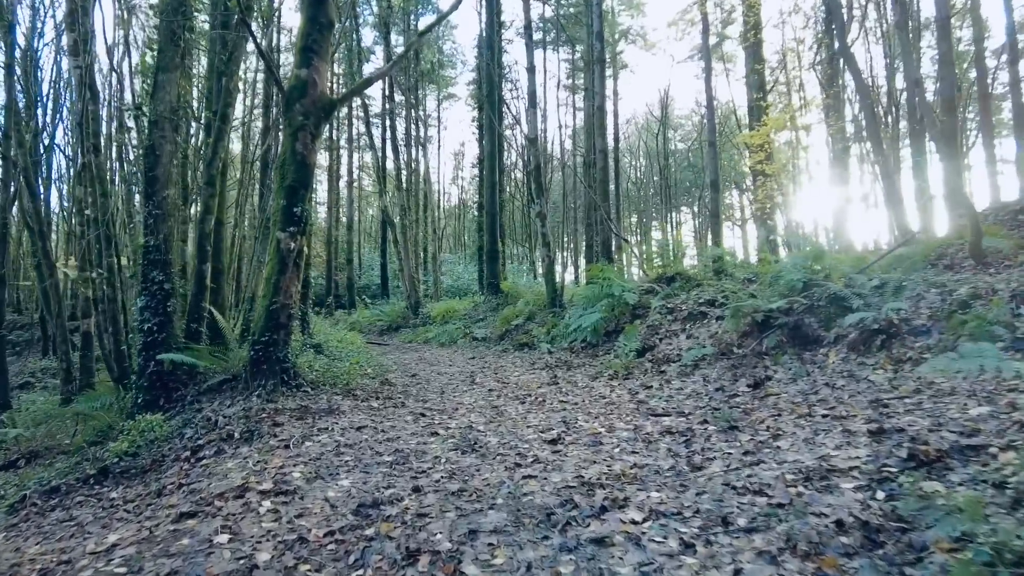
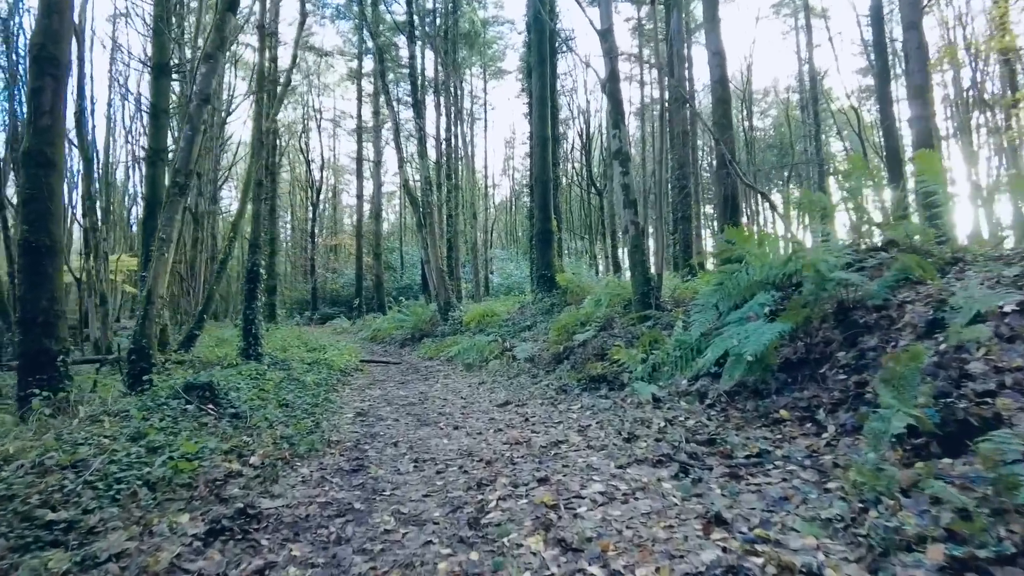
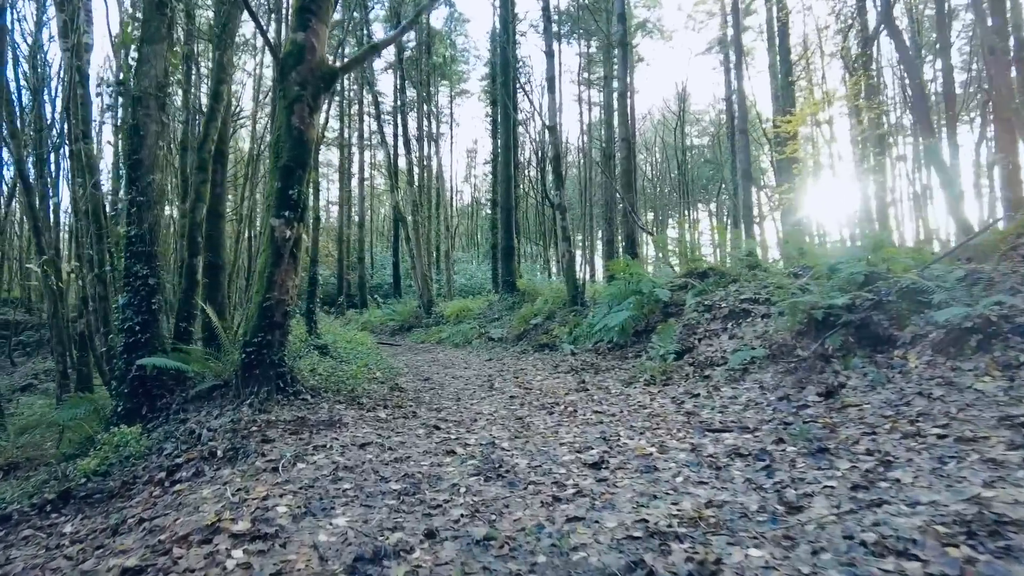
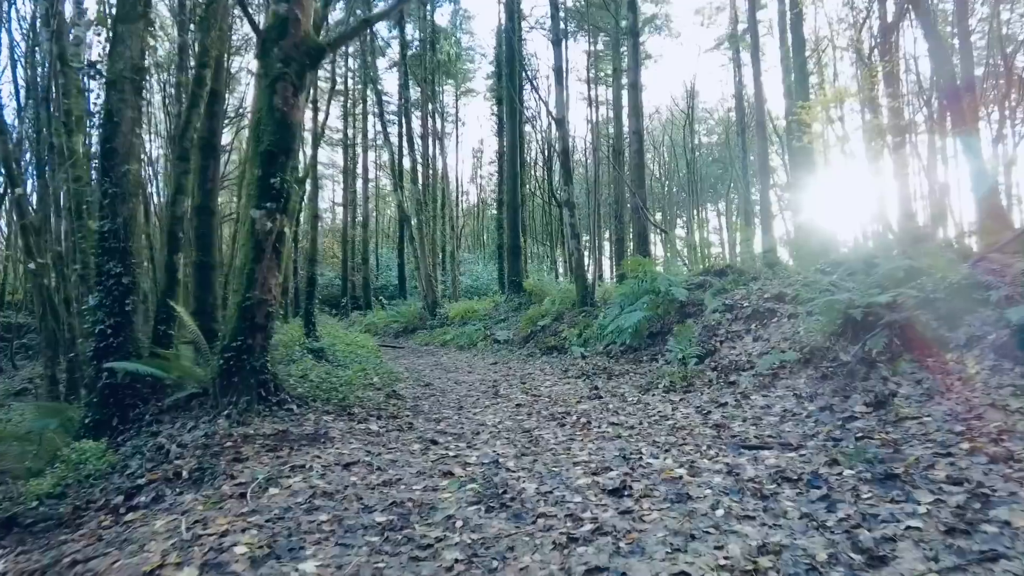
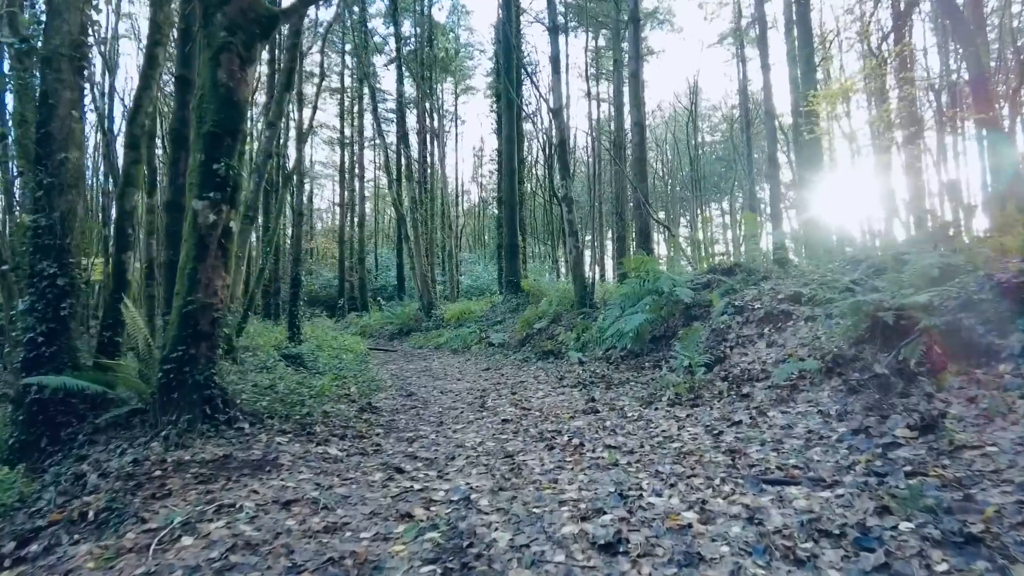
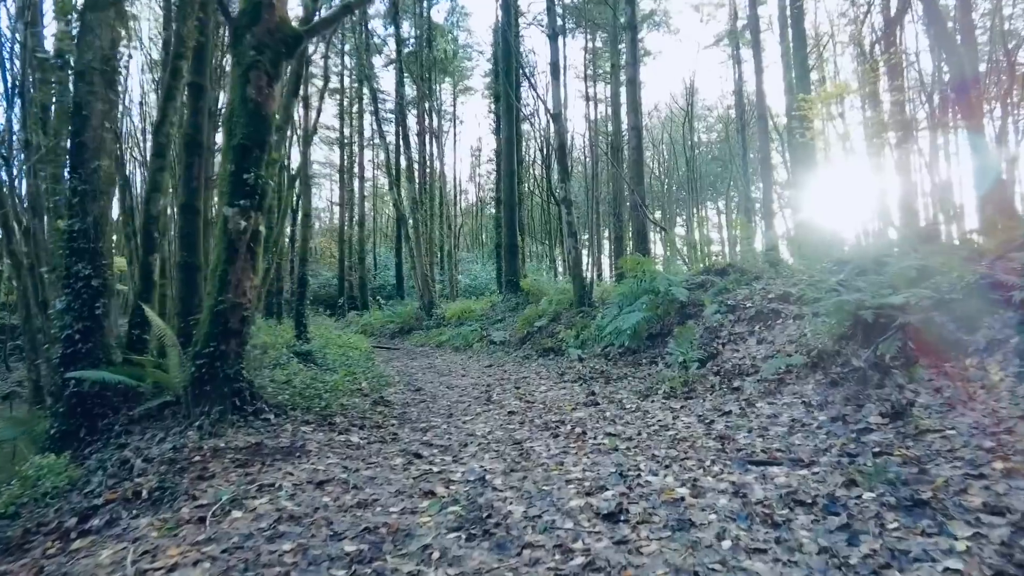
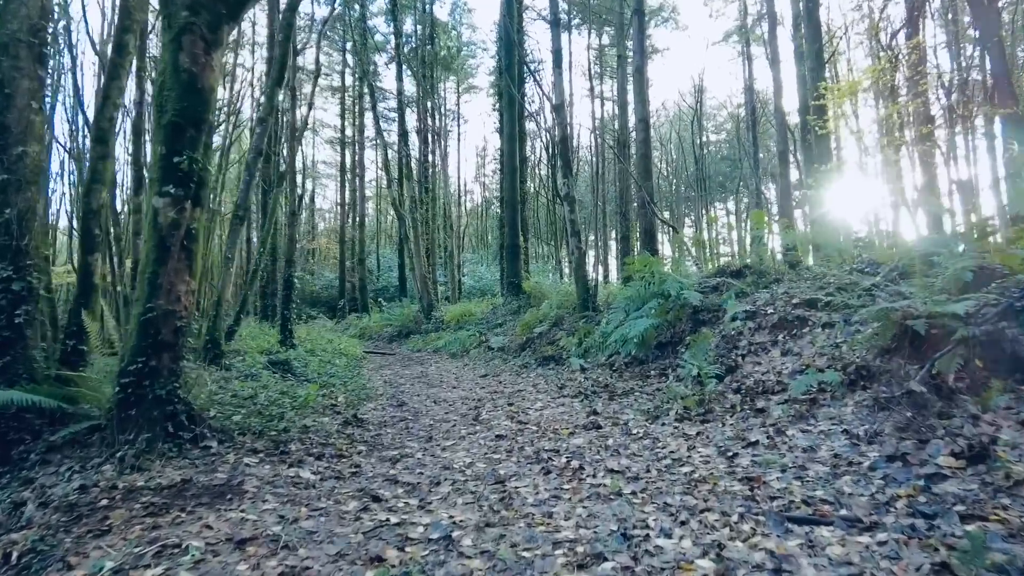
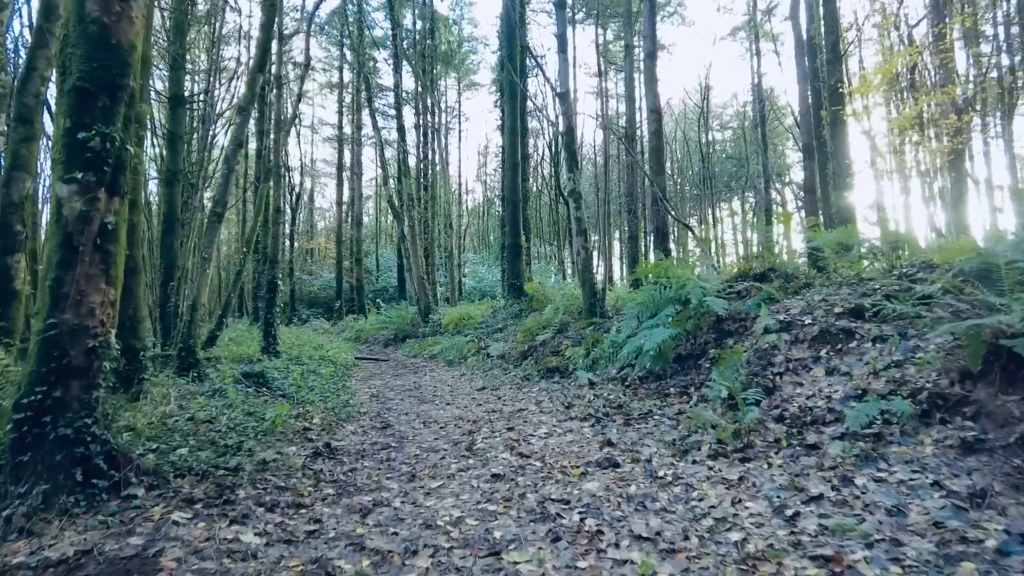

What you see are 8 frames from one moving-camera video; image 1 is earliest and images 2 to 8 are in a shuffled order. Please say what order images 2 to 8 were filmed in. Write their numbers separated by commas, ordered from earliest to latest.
3, 4, 6, 5, 7, 8, 2
